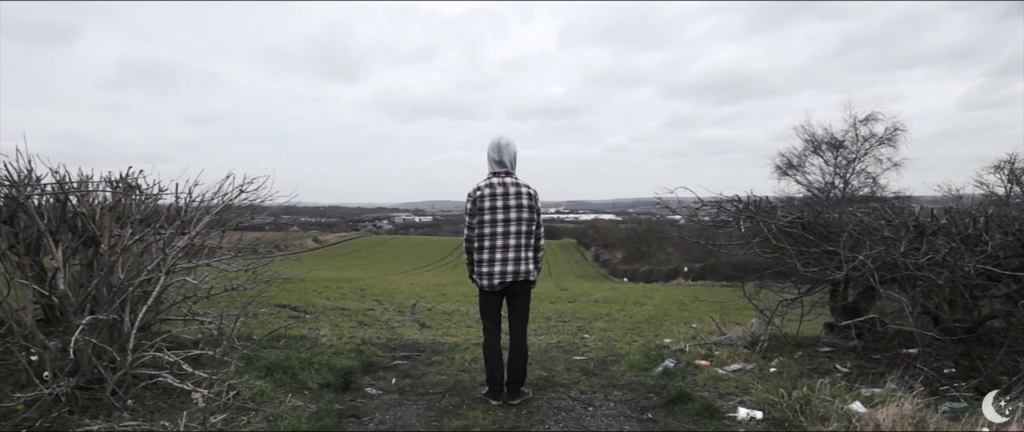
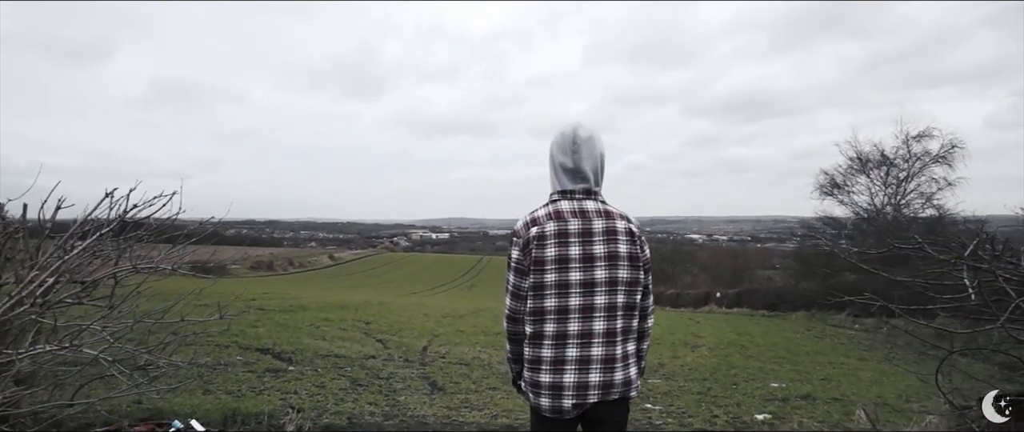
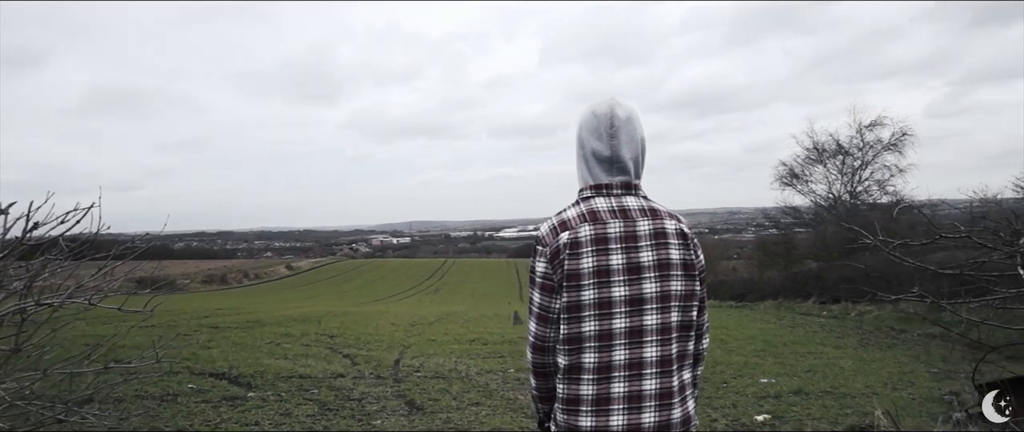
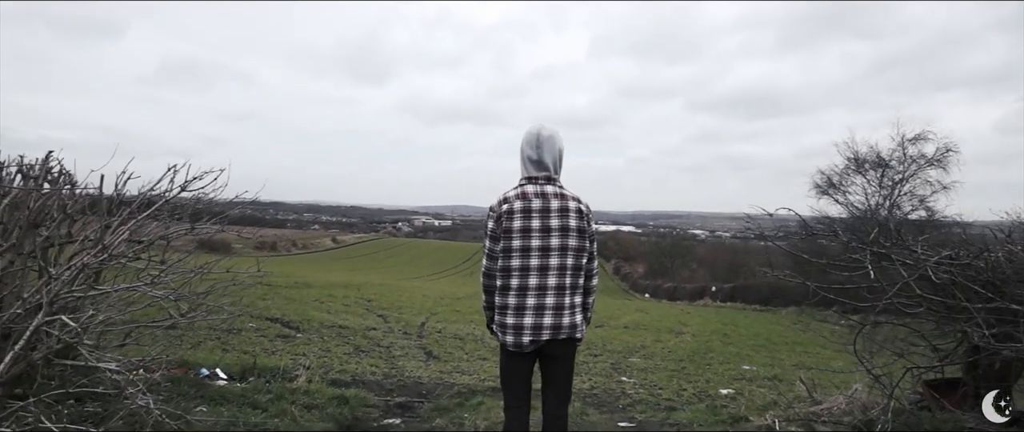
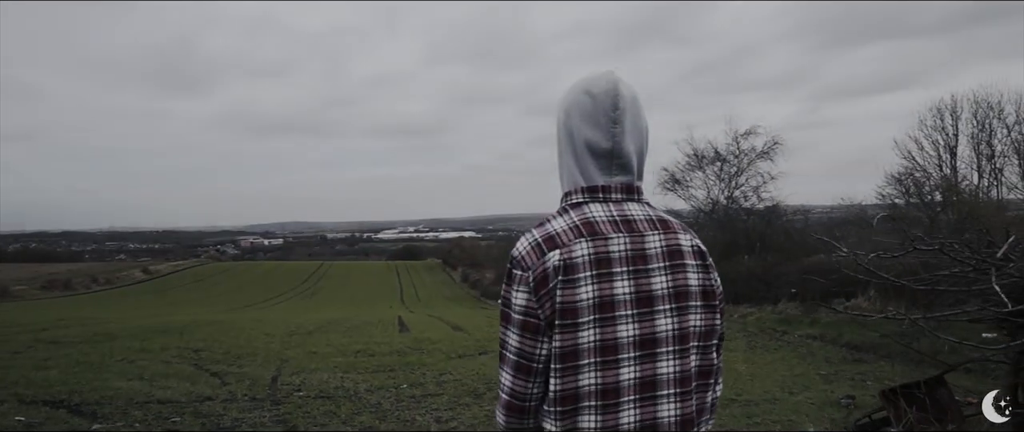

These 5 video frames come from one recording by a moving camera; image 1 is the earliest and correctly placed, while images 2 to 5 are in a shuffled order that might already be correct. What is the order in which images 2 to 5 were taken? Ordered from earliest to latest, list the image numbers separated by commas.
4, 2, 3, 5
